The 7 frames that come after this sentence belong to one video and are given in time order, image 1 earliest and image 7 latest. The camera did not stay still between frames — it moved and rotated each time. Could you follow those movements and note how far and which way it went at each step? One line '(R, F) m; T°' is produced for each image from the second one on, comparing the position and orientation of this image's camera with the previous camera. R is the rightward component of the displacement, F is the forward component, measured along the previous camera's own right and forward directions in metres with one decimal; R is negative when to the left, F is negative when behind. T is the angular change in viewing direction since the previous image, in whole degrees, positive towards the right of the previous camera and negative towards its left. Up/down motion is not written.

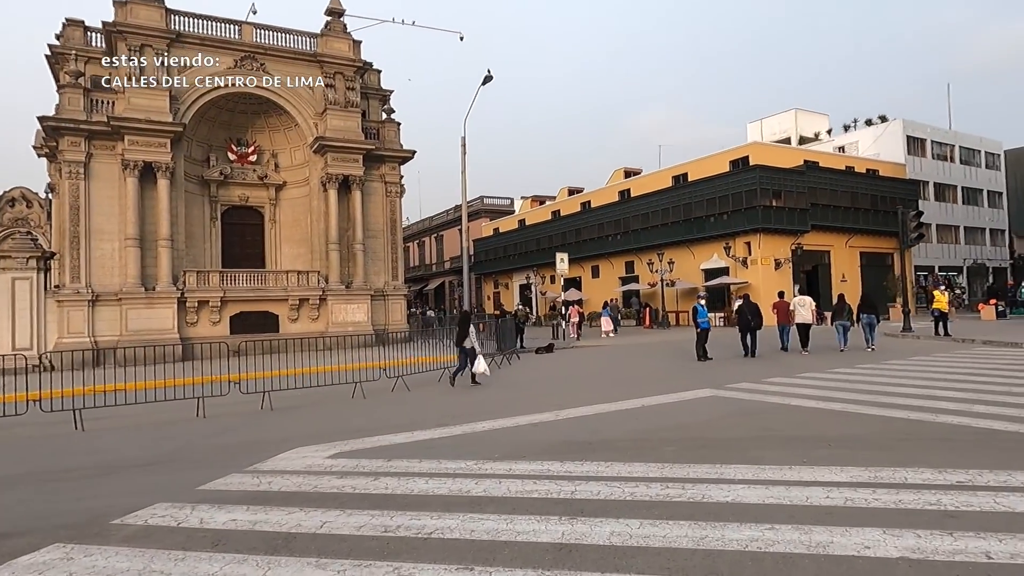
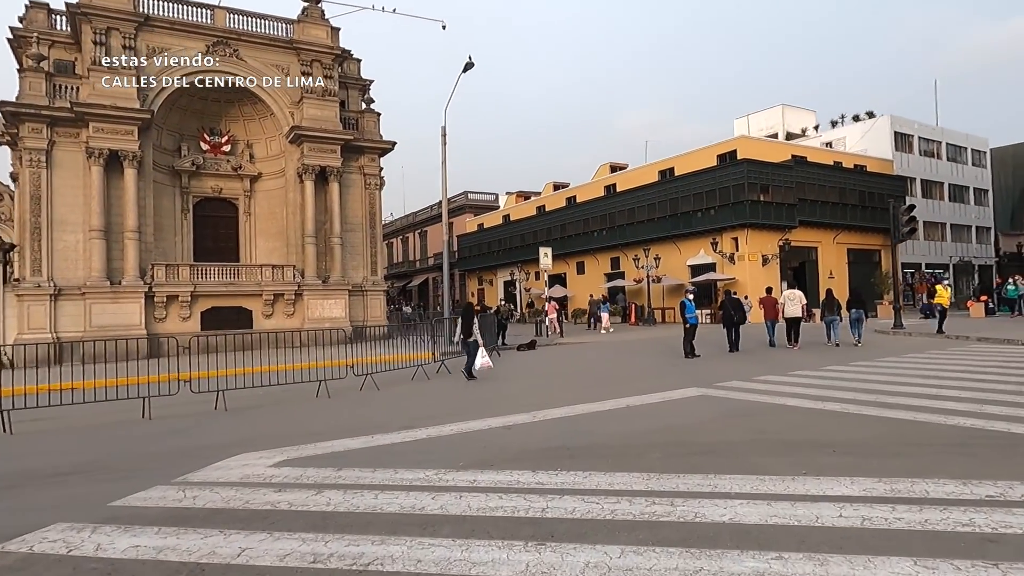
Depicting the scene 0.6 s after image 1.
(+0.2, +0.7) m; +1°
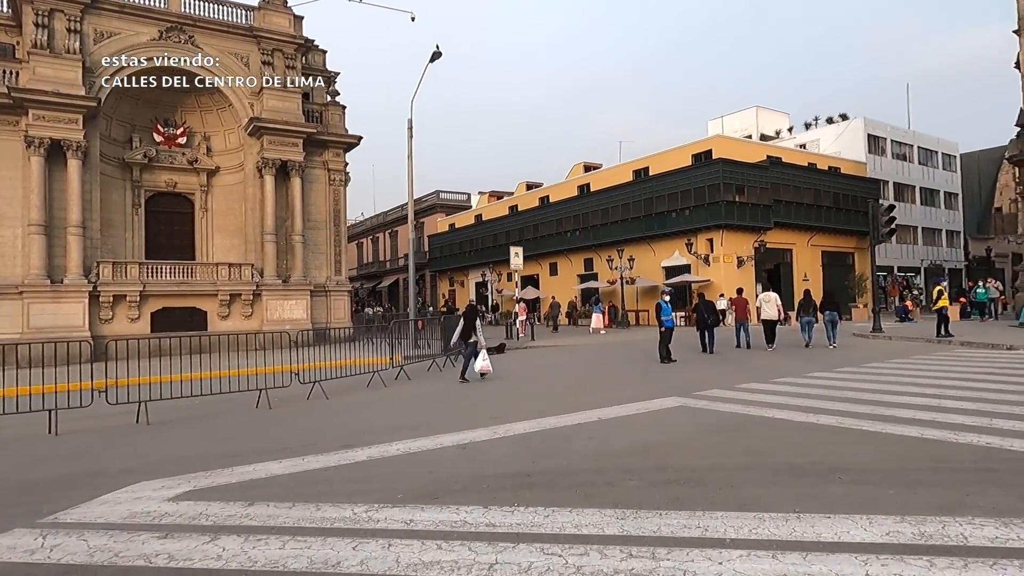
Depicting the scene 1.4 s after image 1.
(+0.2, +0.9) m; +2°
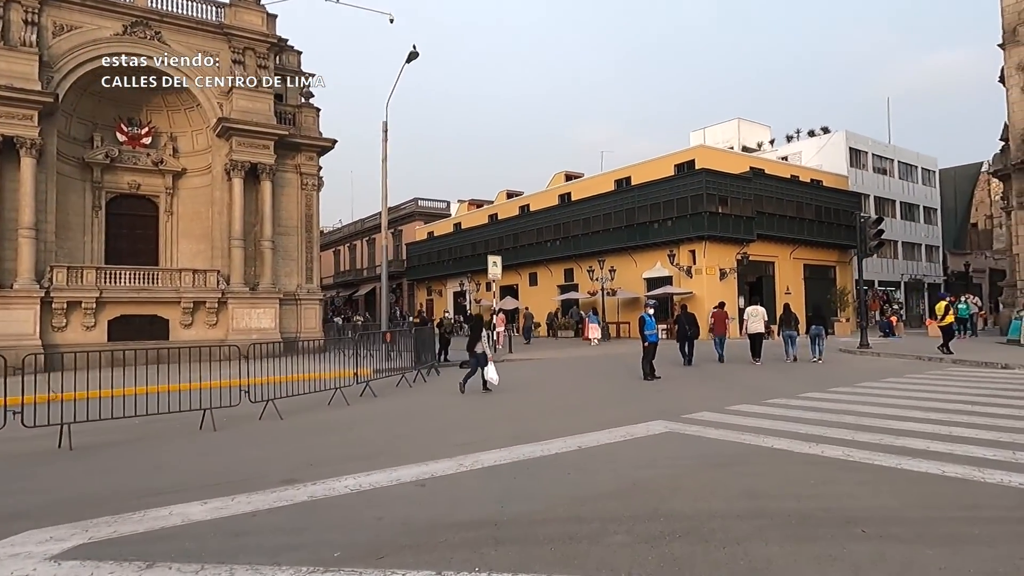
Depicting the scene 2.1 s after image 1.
(+0.1, +0.8) m; +2°
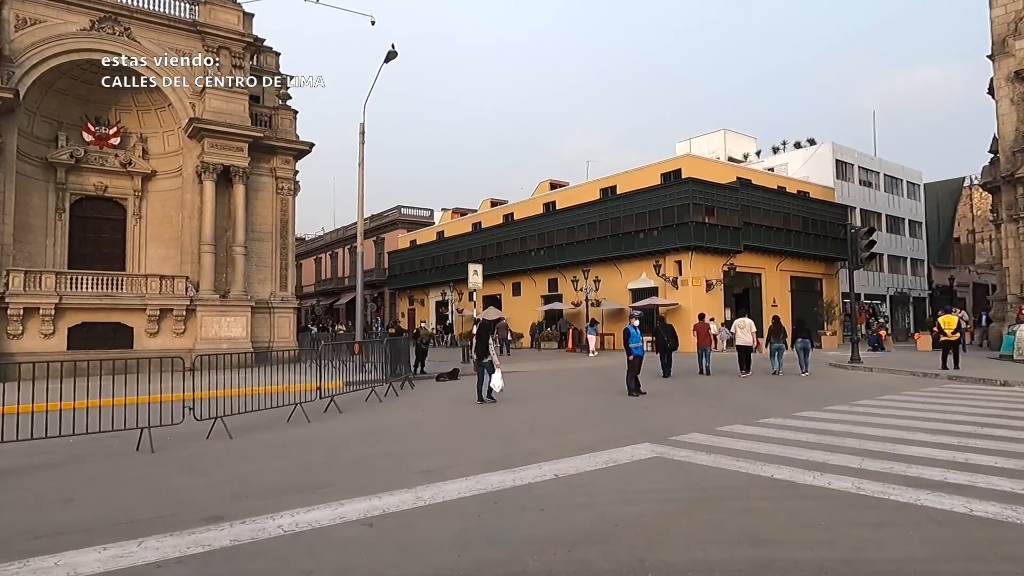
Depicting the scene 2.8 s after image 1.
(+0.1, +0.7) m; +1°
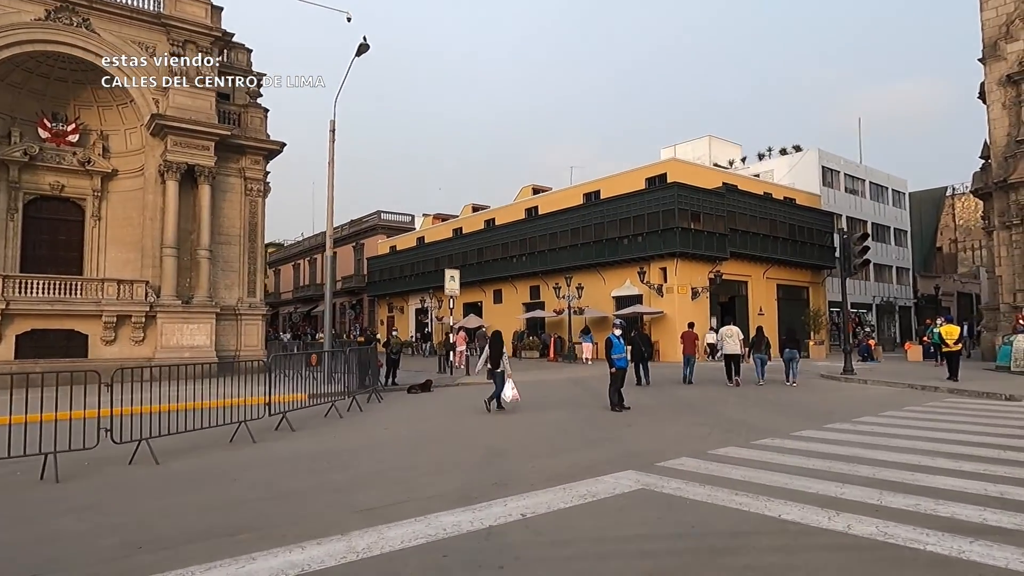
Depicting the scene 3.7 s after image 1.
(+0.2, +0.9) m; +1°
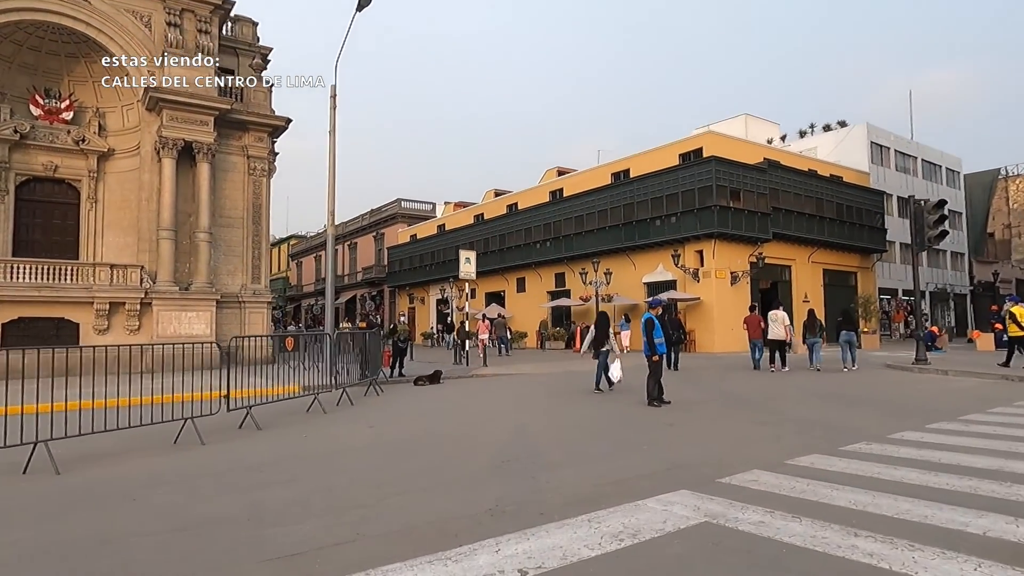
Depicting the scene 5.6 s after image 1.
(+0.2, +1.8) m; -2°
